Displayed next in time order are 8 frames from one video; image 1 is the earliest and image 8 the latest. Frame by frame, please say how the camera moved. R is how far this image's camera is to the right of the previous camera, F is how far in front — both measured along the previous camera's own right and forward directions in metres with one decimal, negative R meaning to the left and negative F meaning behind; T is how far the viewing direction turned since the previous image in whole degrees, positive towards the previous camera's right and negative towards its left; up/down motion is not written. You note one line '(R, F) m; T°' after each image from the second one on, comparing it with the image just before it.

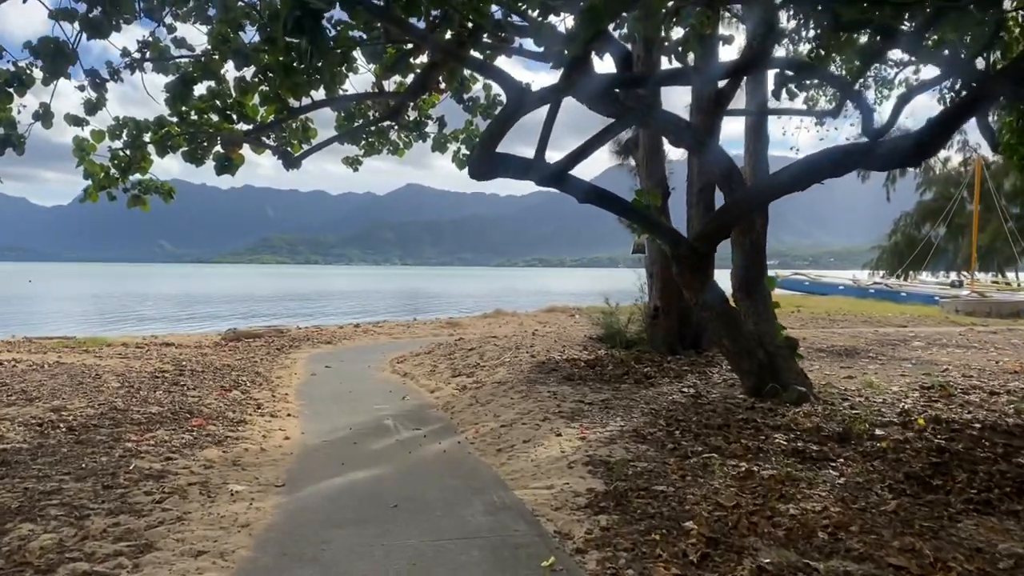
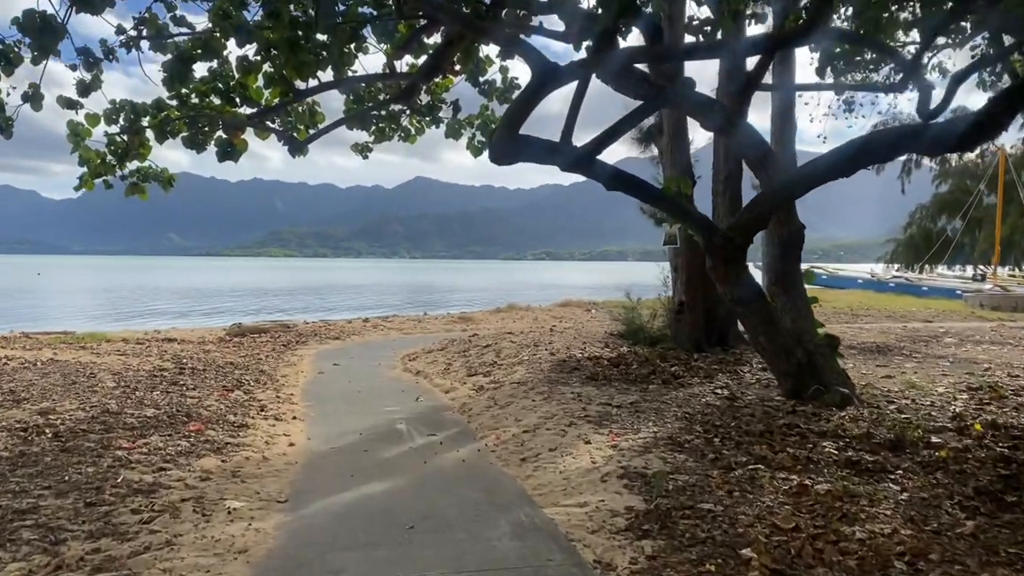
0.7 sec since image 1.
(-0.1, +0.5) m; -1°
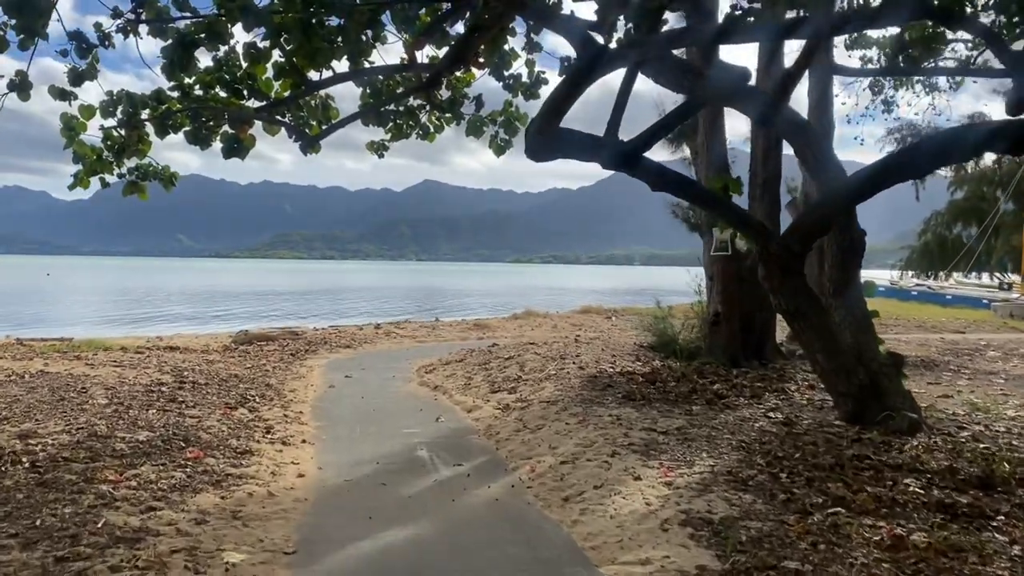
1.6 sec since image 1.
(-0.2, +0.7) m; 0°
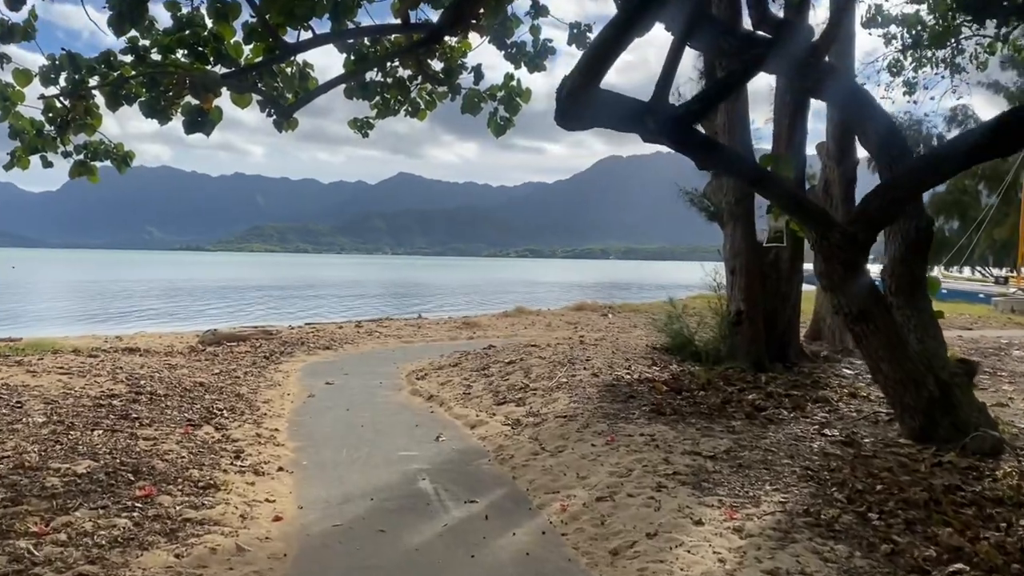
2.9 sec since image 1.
(-0.3, +1.0) m; +2°
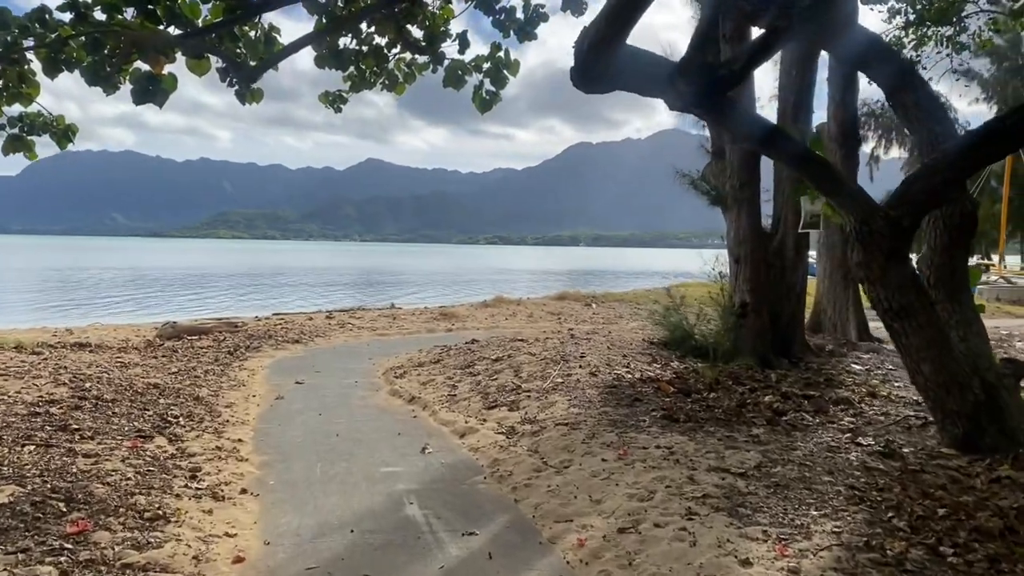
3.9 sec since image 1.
(-0.2, +0.7) m; +2°
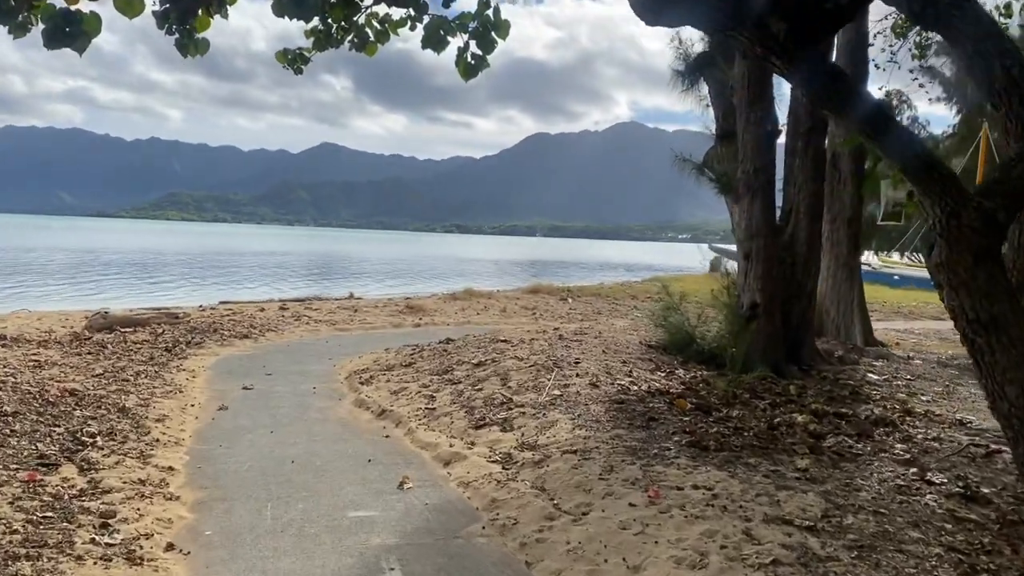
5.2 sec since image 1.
(-0.2, +1.0) m; +3°
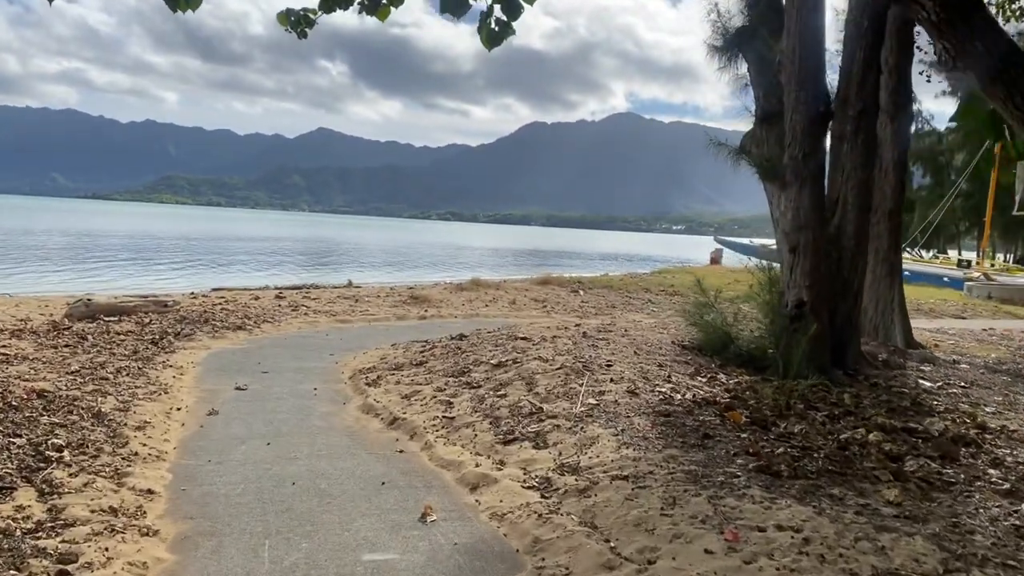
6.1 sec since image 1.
(-0.2, +0.7) m; 0°
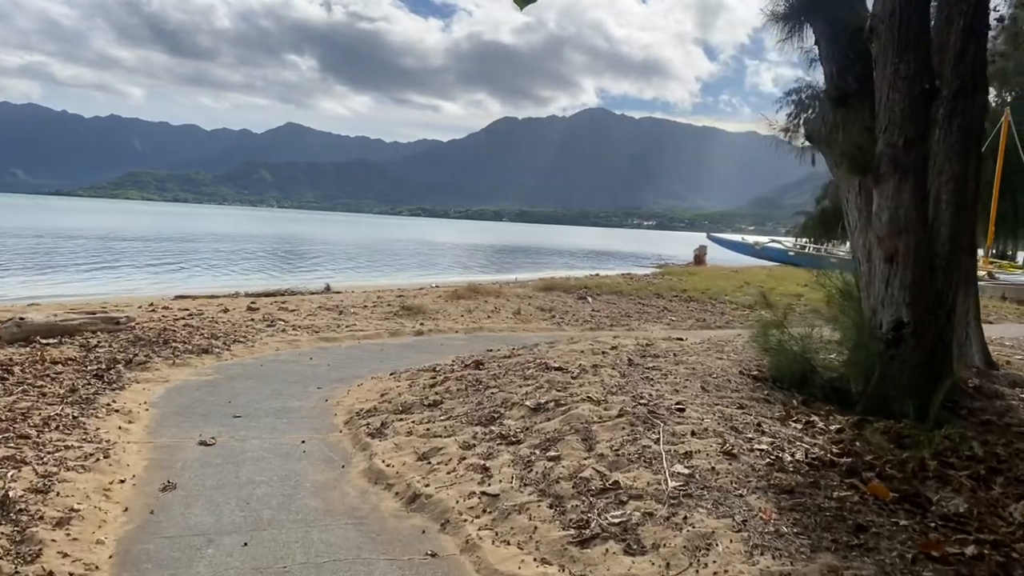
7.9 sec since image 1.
(-0.4, +1.4) m; +2°
